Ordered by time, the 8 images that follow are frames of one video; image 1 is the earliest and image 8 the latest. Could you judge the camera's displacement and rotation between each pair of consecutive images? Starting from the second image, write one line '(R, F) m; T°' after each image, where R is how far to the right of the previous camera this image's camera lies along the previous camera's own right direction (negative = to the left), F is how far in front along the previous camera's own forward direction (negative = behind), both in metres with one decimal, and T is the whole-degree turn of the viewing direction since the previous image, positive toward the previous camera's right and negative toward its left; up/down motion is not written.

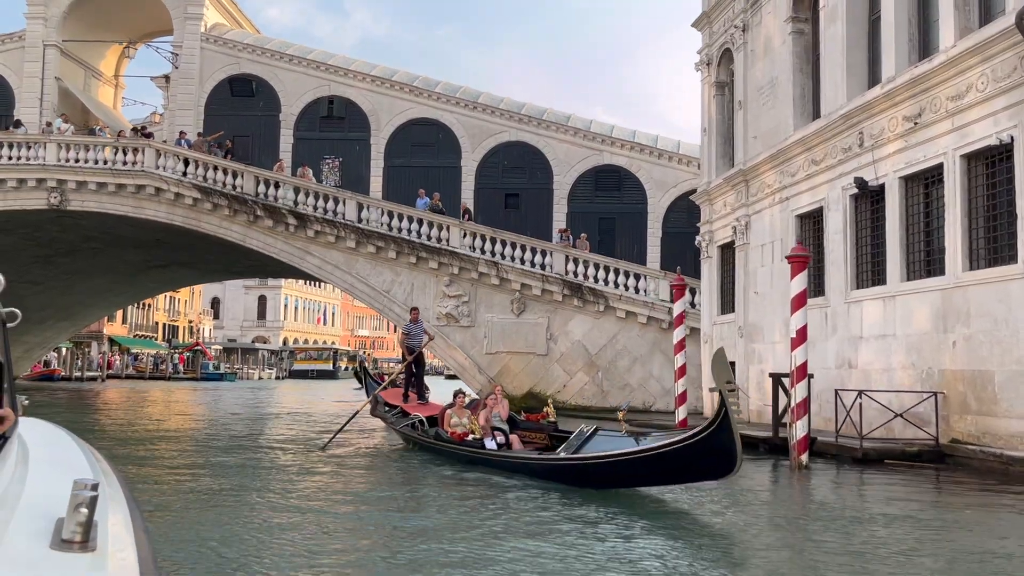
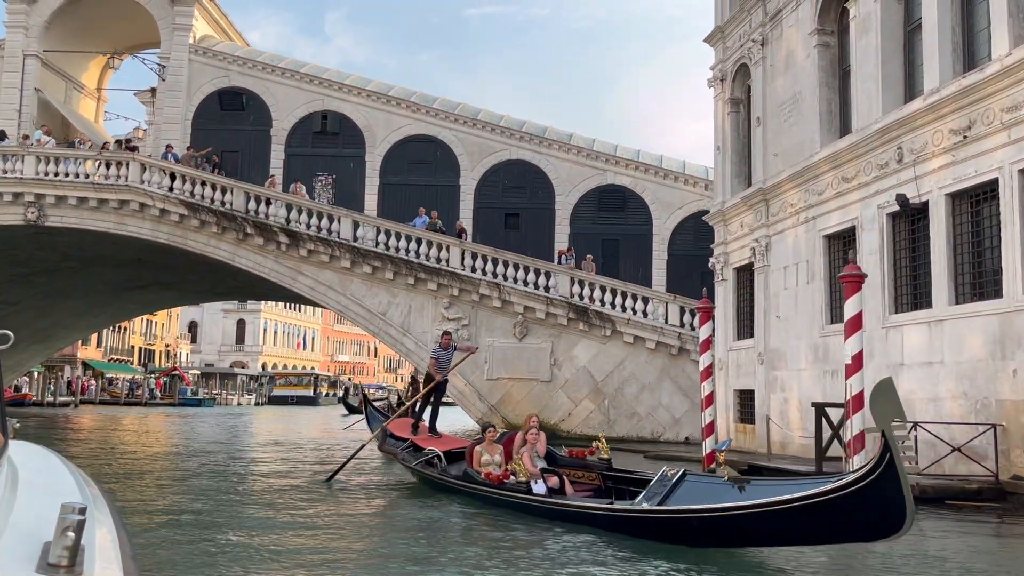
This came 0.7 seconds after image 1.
(-0.5, +0.9) m; +1°
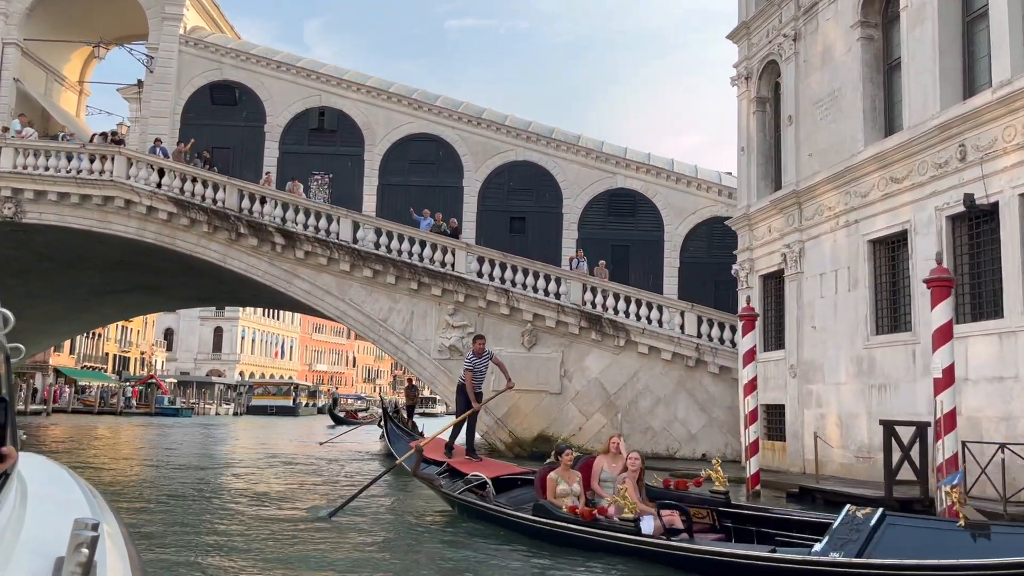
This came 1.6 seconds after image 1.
(-0.7, +1.1) m; +1°
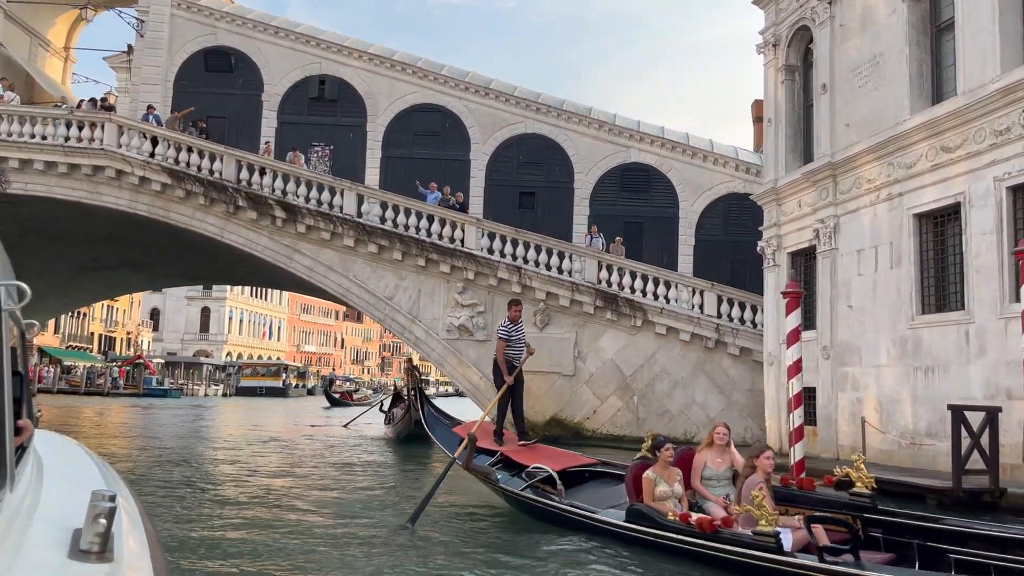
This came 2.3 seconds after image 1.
(-0.5, +0.8) m; +1°
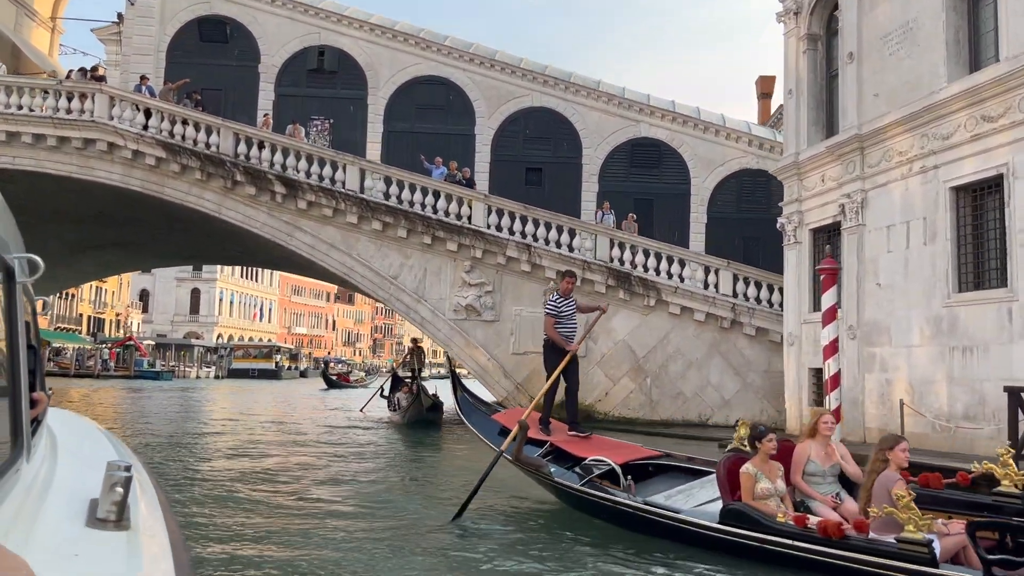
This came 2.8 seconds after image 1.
(-0.4, +0.6) m; +1°
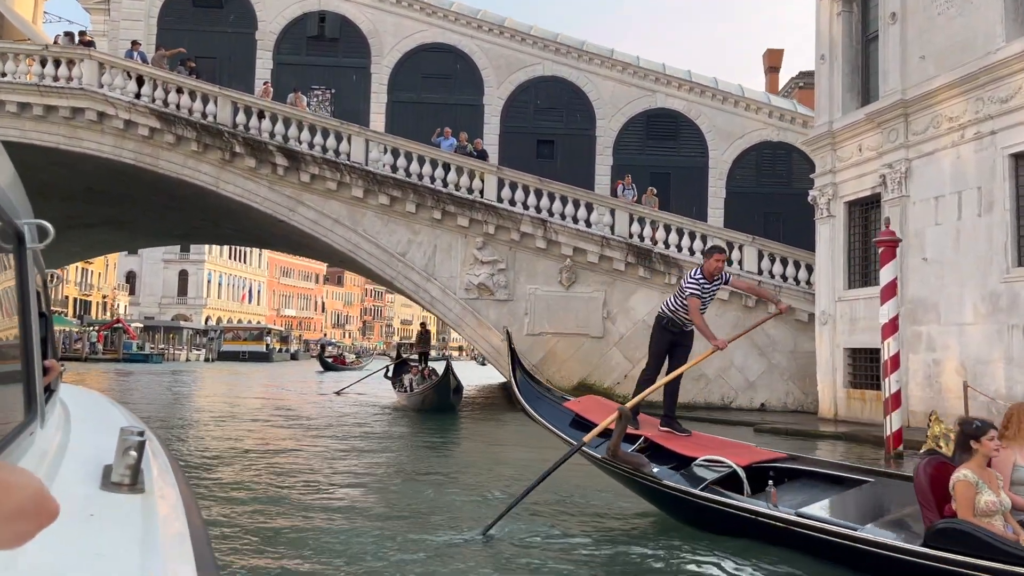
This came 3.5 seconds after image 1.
(-0.5, +0.9) m; +1°
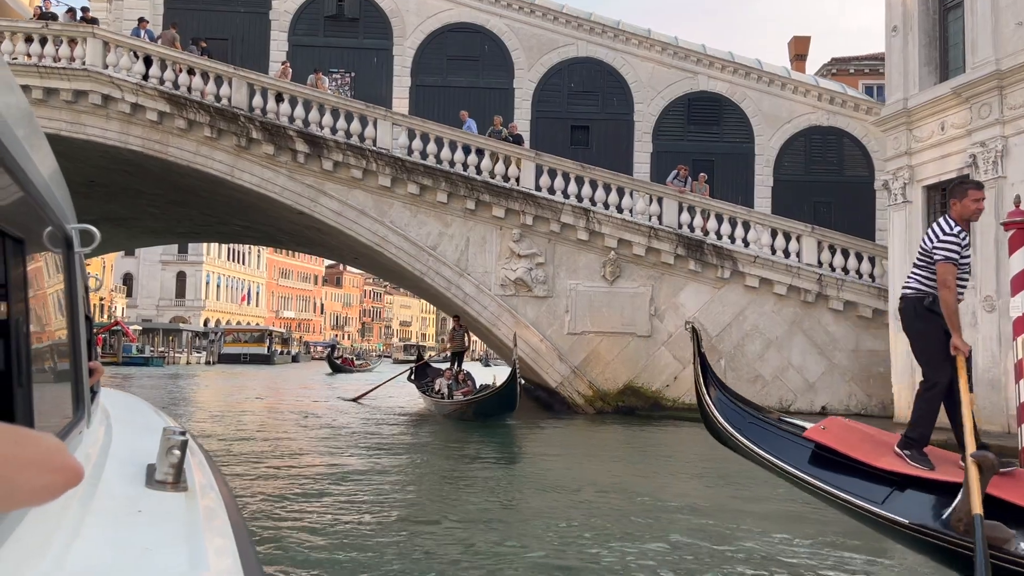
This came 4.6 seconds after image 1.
(-0.8, +1.3) m; 0°
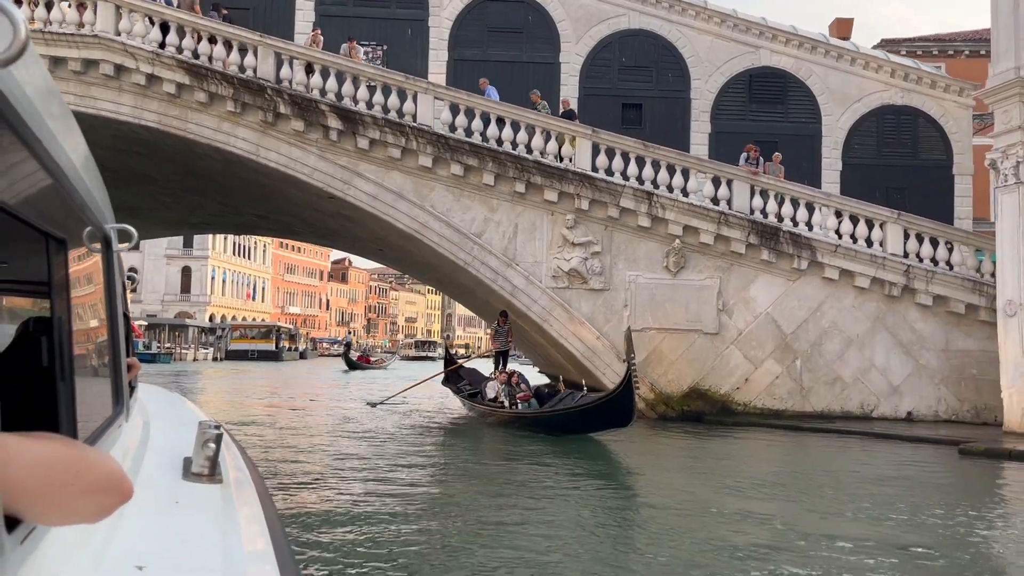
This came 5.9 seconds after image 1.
(-0.8, +1.5) m; 0°
